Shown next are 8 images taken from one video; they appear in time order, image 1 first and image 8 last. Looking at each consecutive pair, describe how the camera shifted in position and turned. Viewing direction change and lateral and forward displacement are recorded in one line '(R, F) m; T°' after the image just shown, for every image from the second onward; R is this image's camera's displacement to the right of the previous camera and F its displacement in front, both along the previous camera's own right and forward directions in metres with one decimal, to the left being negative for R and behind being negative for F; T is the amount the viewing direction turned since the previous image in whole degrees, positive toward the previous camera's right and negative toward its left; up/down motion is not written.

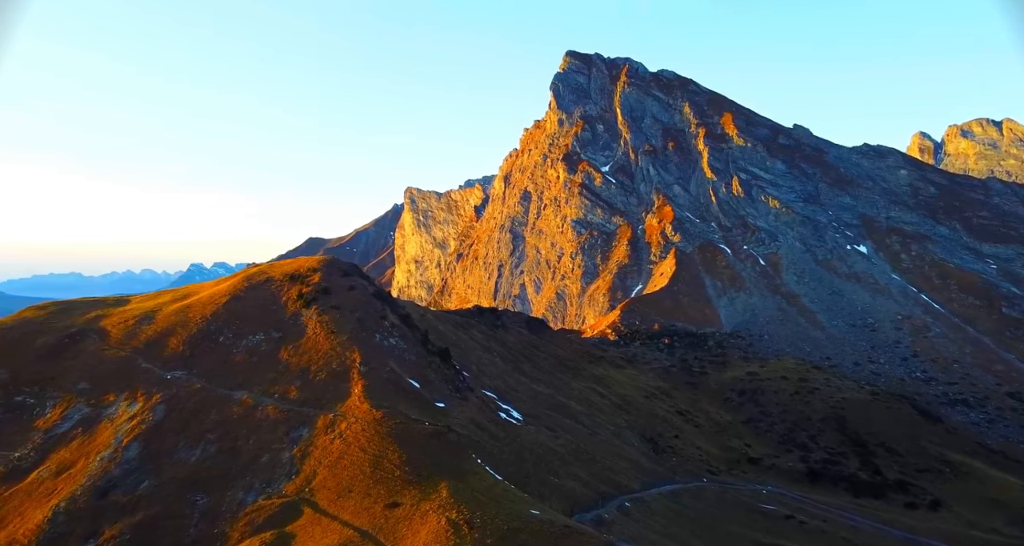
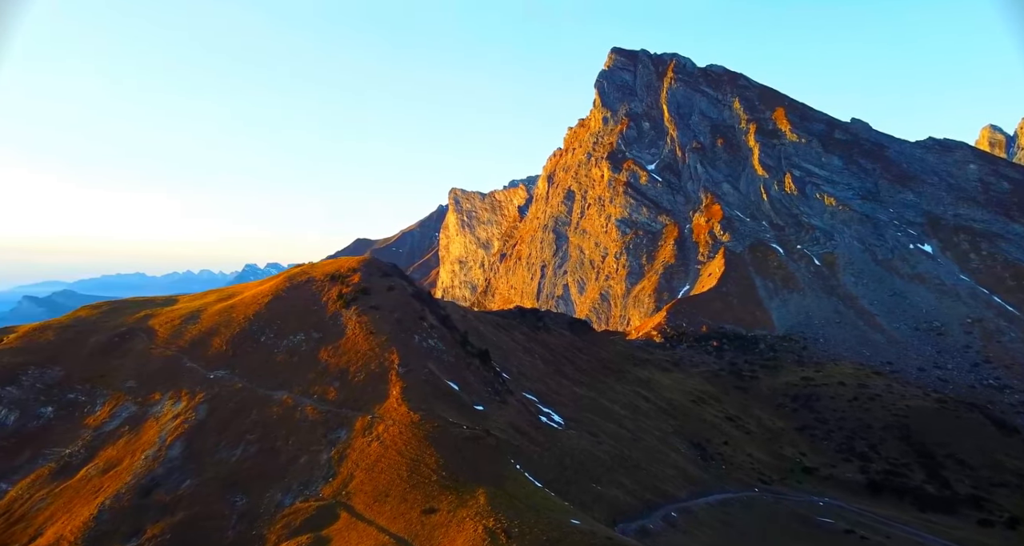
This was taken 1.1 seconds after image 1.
(+0.4, +2.9) m; -3°
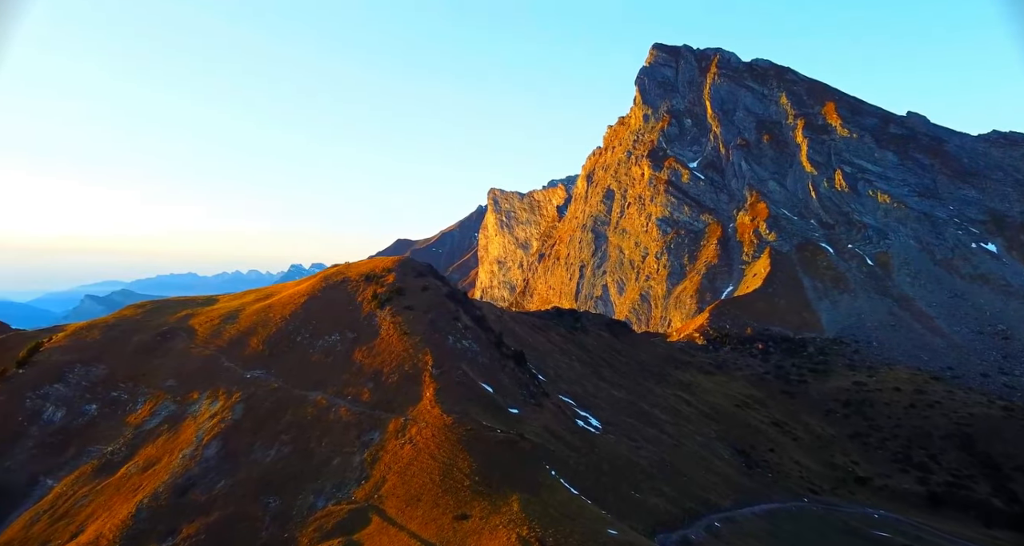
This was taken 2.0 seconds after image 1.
(+0.4, +2.8) m; -3°
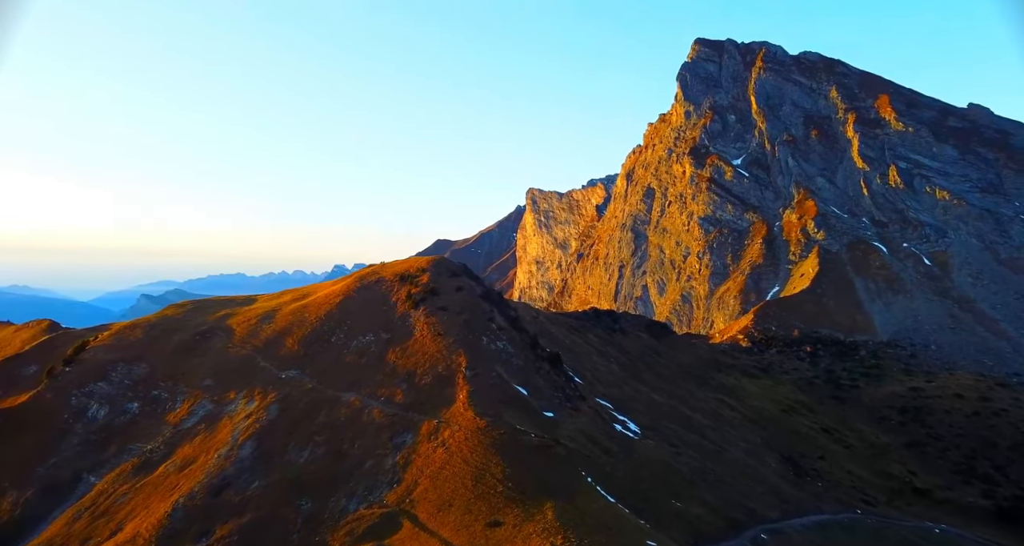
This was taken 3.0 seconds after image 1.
(+0.4, +3.0) m; -2°
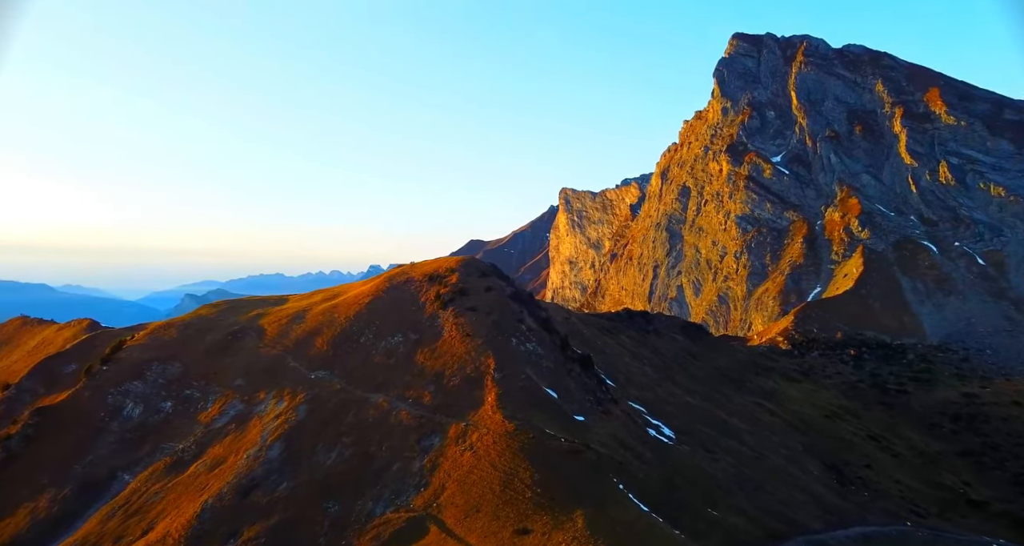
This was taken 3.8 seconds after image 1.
(+0.4, +2.7) m; -2°
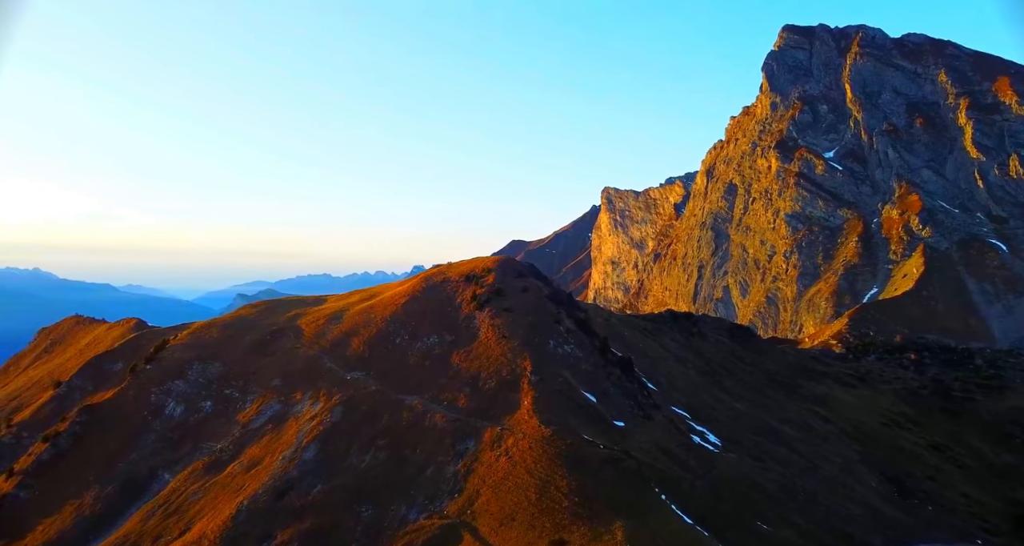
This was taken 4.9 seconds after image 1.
(+0.4, +3.7) m; -3°
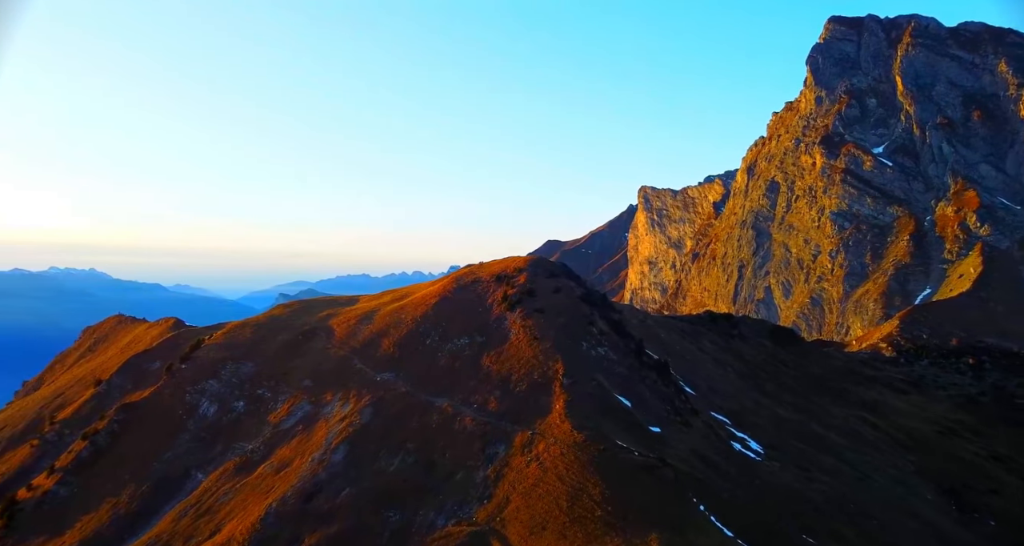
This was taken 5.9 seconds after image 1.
(+0.3, +3.5) m; -2°
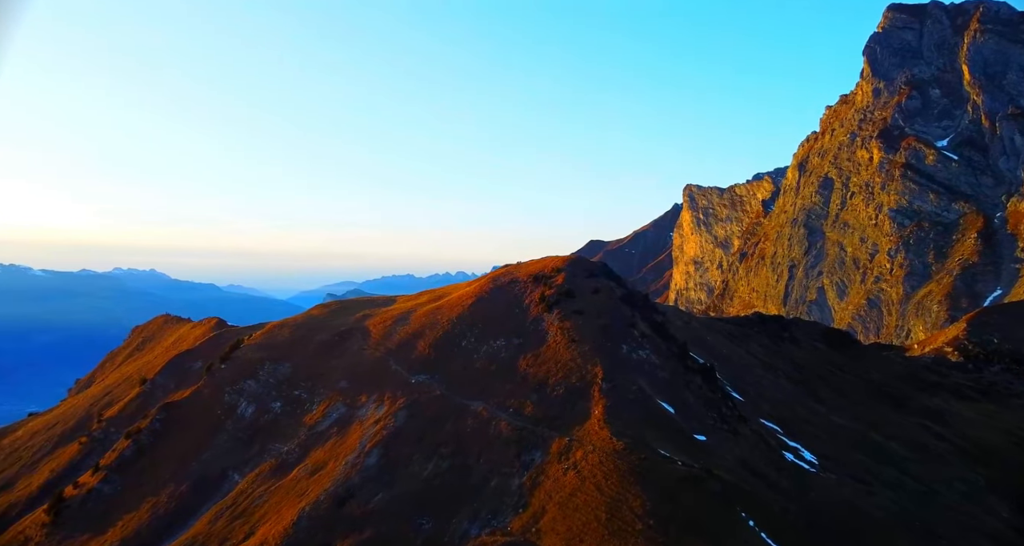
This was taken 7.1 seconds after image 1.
(+0.3, +4.5) m; -3°
